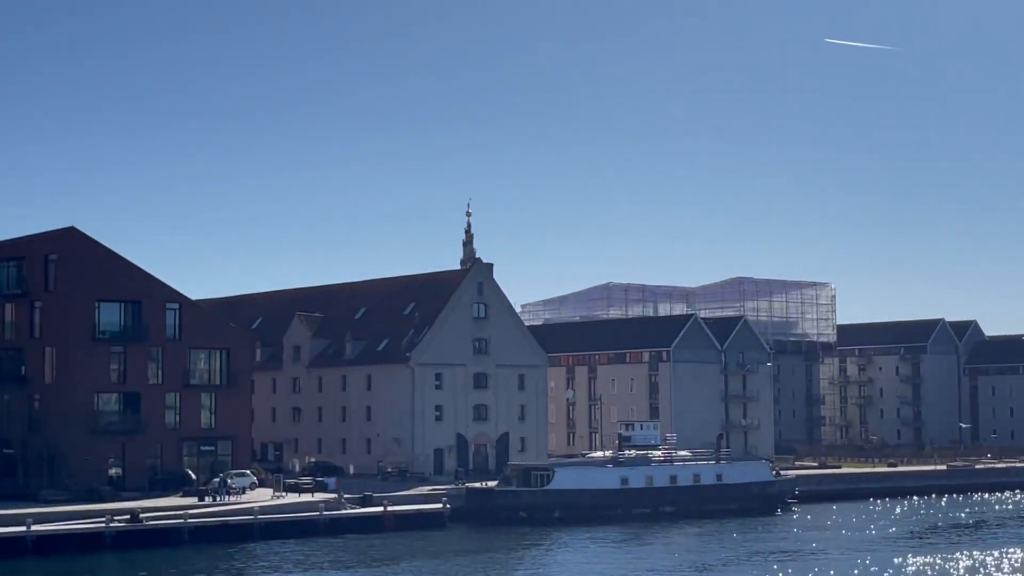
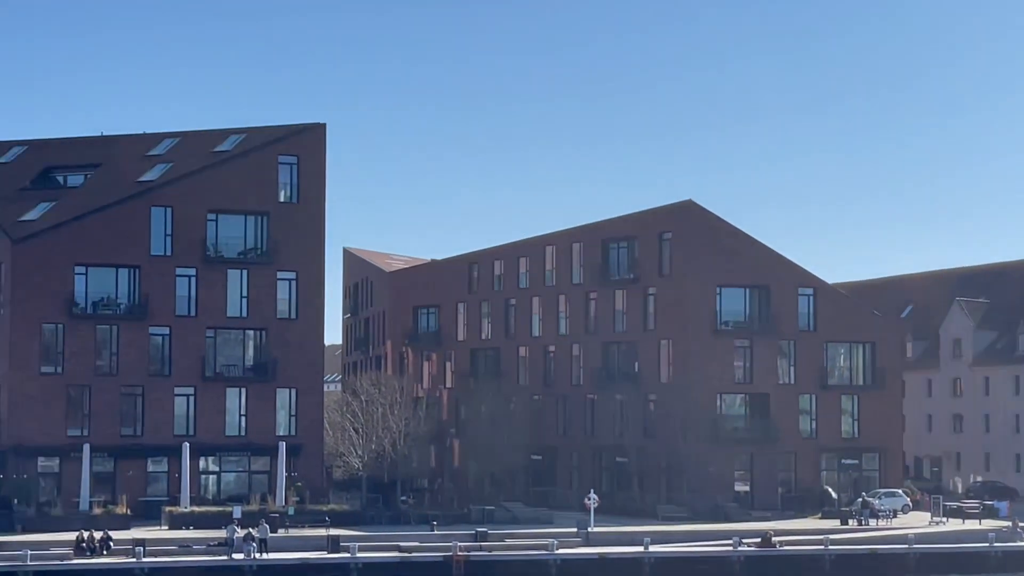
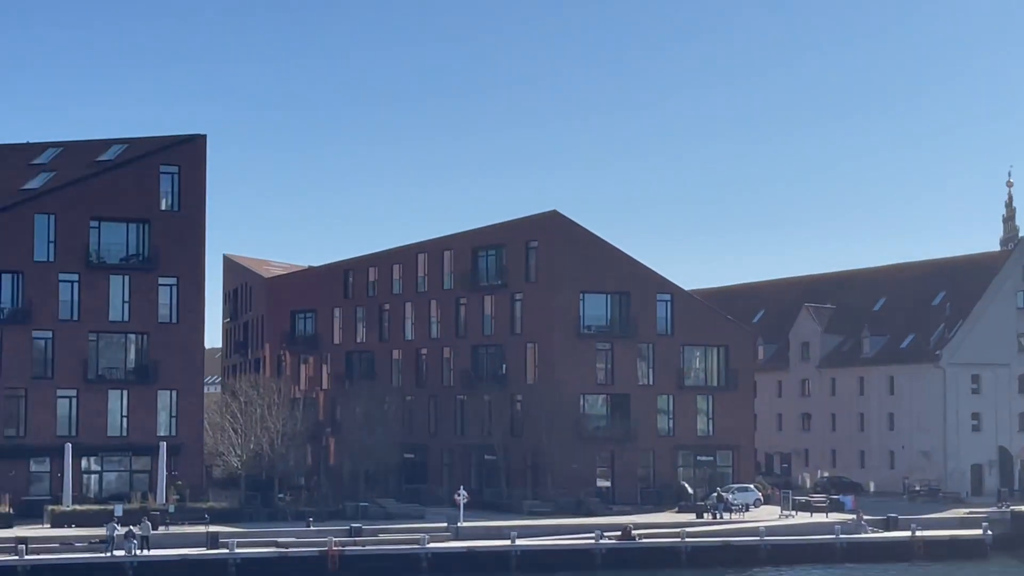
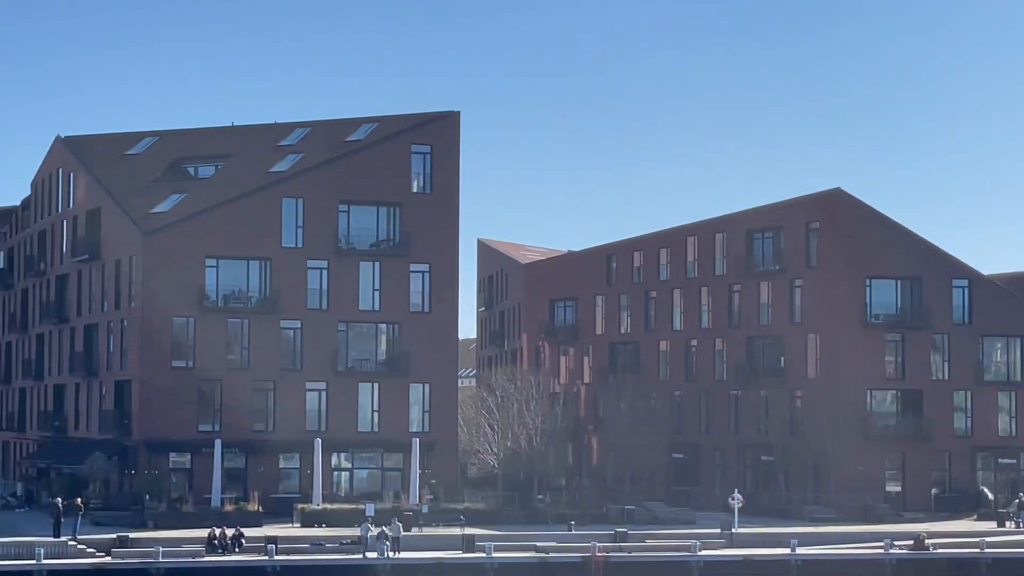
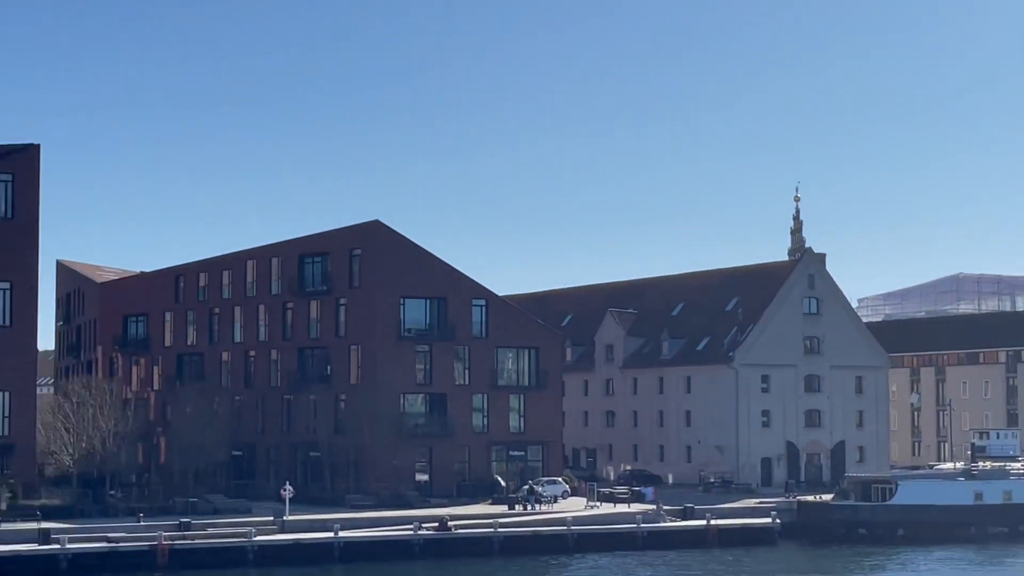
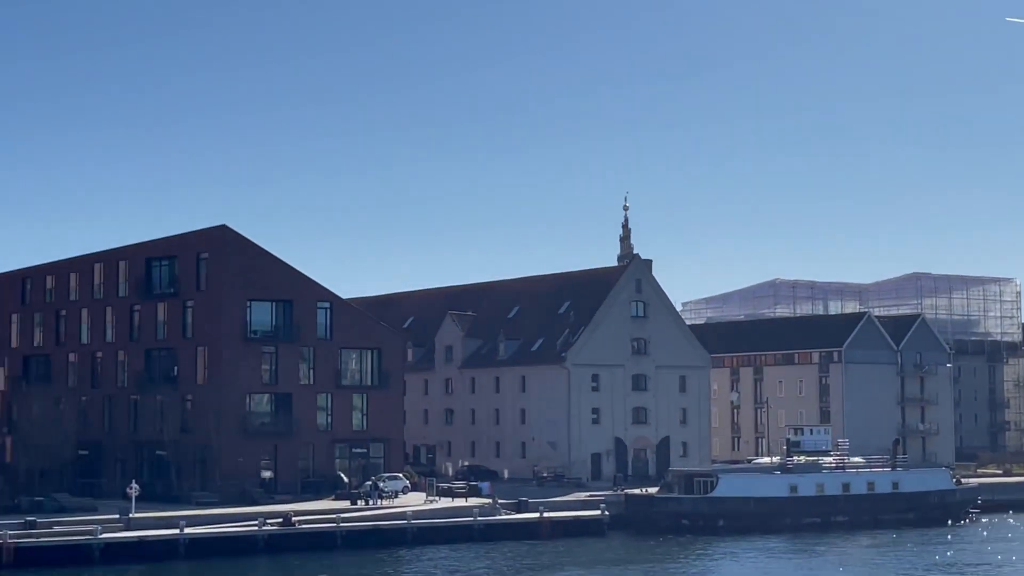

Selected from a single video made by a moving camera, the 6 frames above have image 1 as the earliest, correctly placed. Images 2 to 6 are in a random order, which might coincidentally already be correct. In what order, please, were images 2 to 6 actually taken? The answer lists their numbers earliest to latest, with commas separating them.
6, 5, 3, 2, 4
